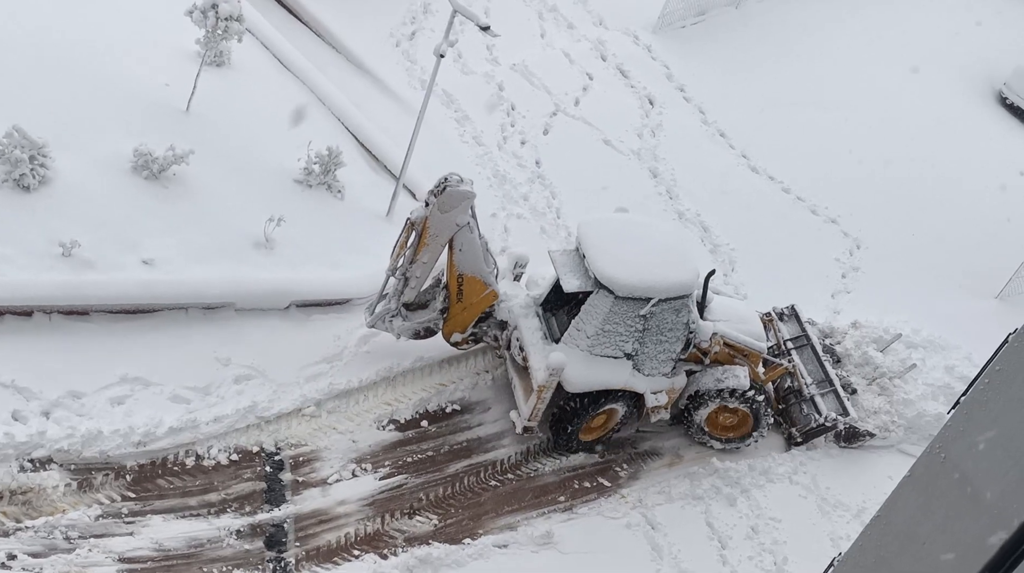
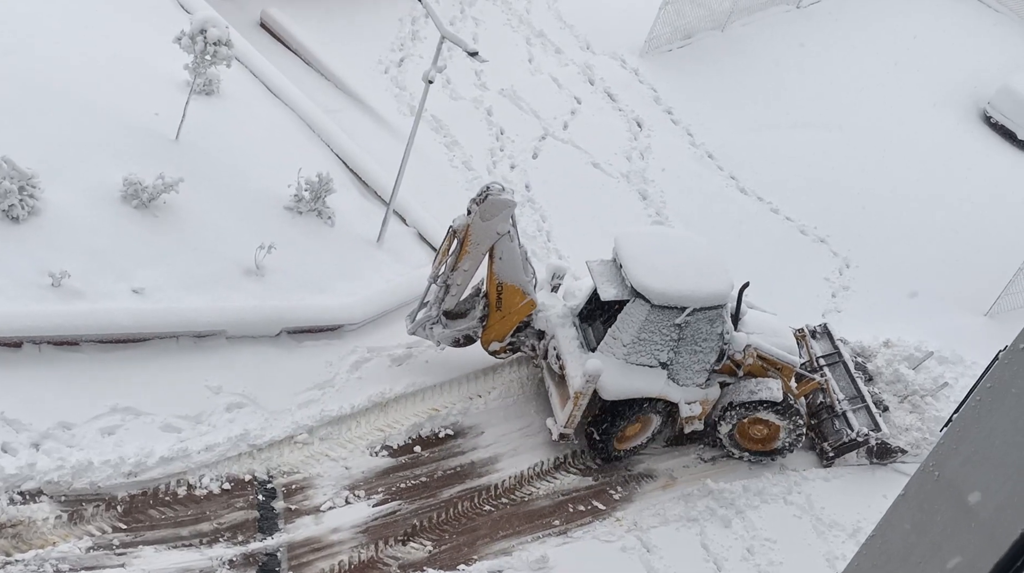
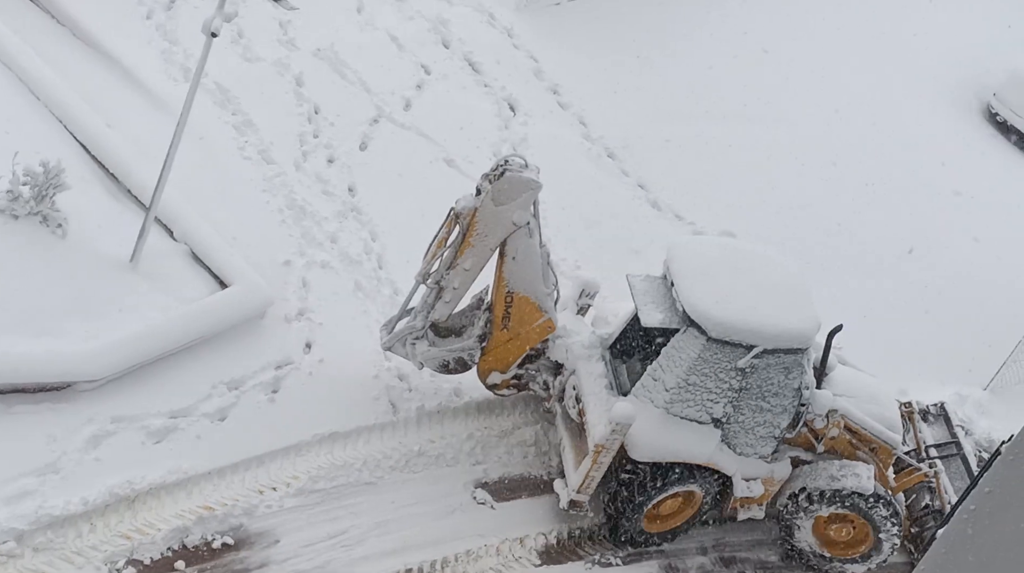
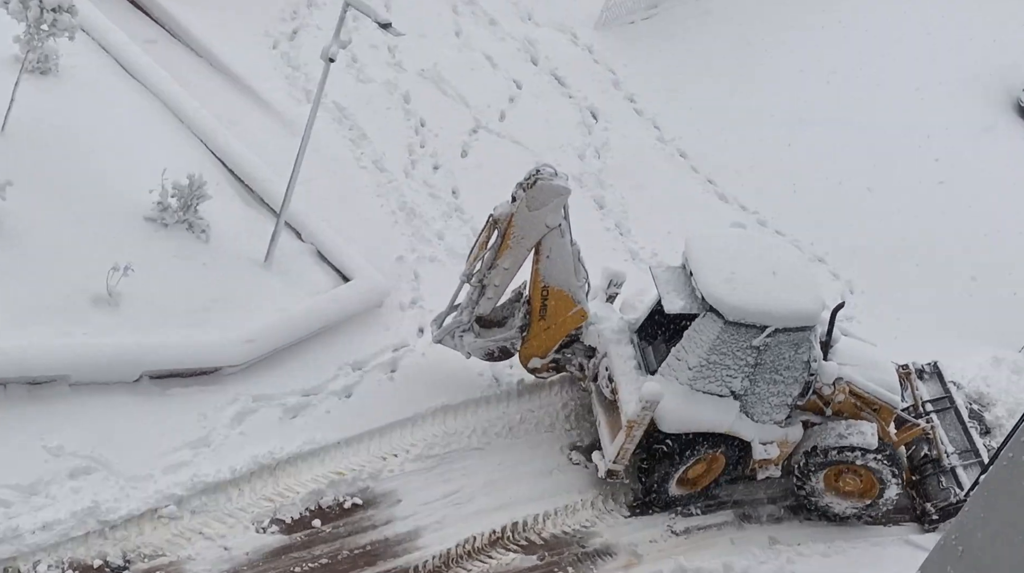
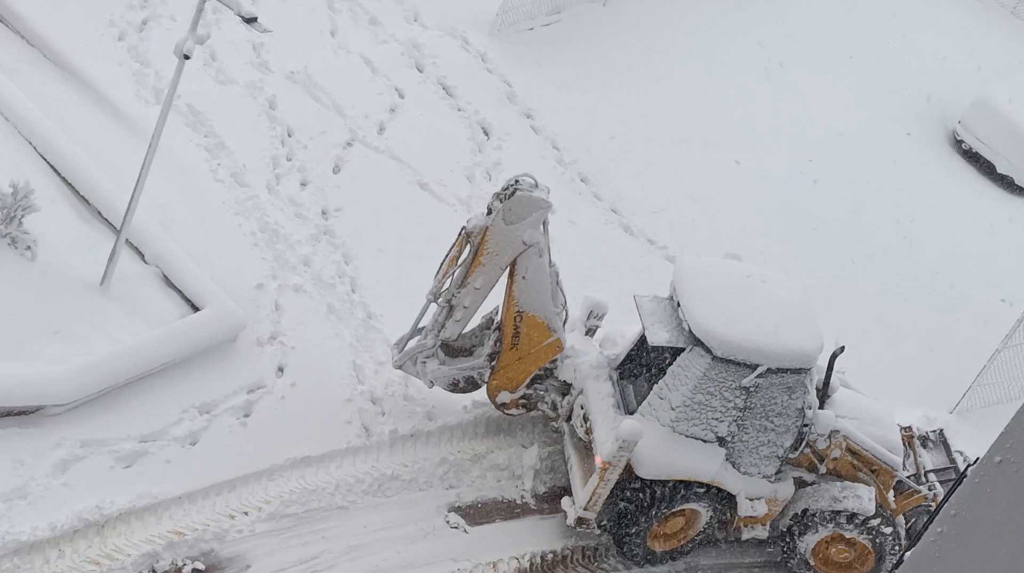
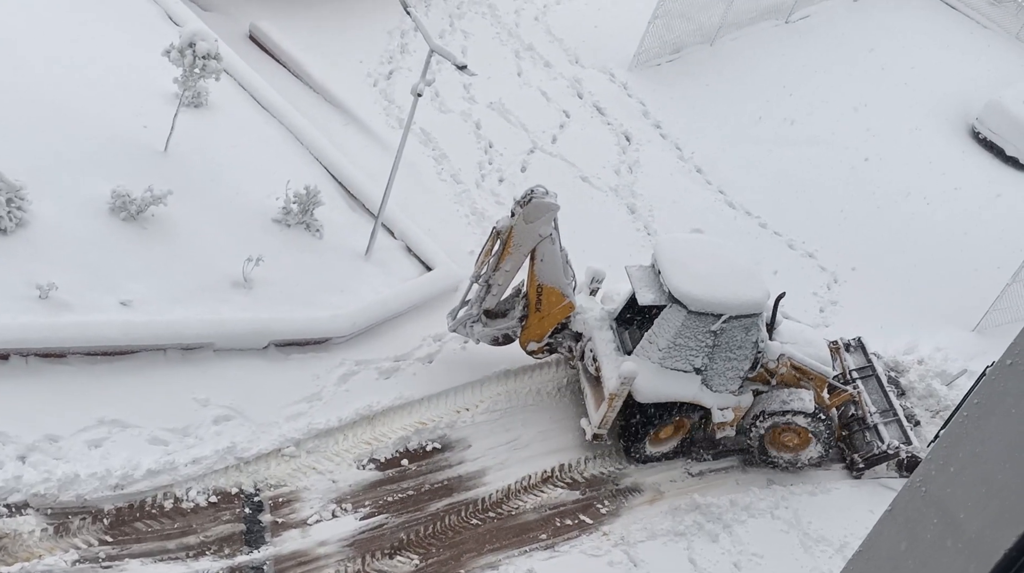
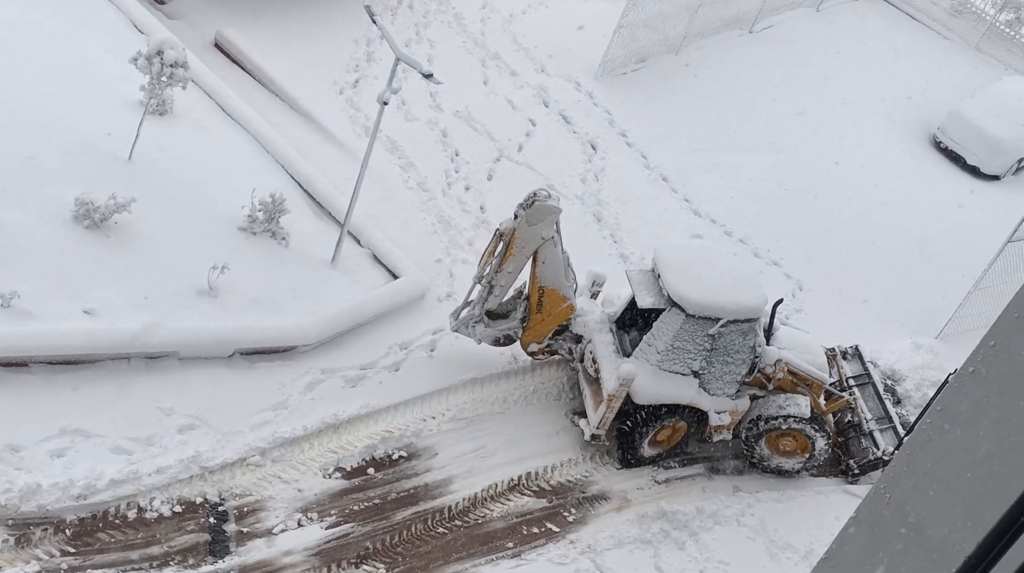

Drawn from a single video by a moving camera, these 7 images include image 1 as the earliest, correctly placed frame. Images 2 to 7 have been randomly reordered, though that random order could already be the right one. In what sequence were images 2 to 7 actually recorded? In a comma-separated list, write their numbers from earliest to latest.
2, 6, 7, 4, 3, 5
